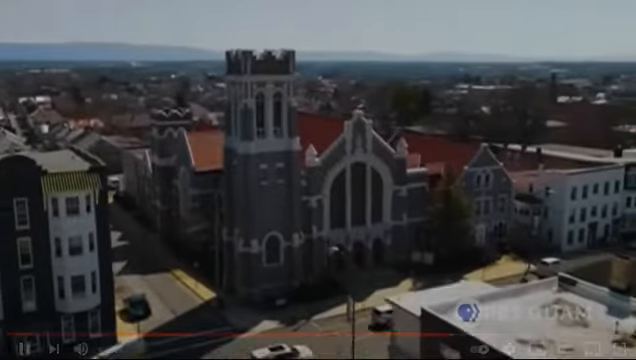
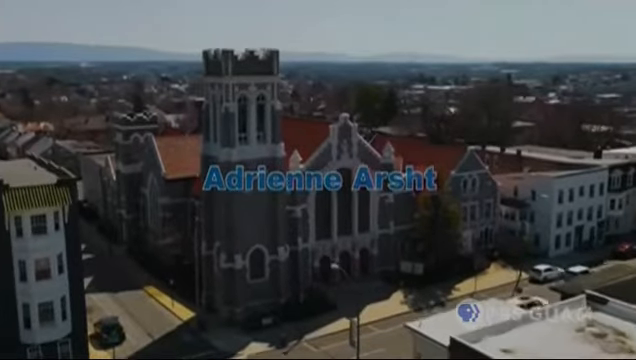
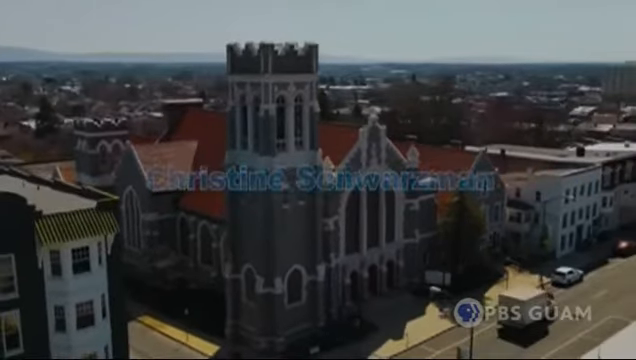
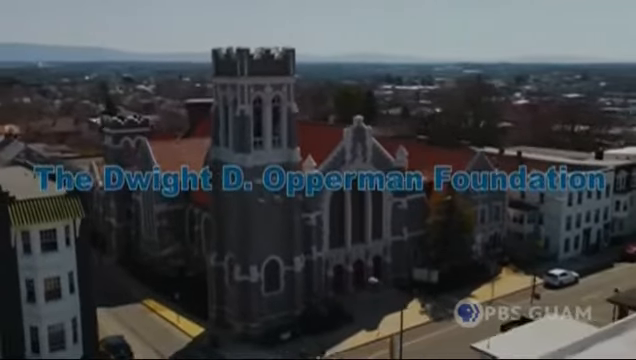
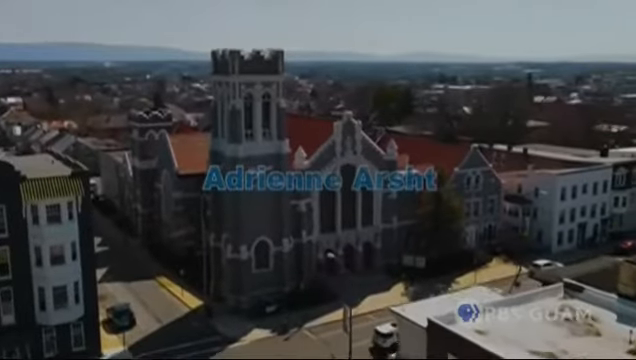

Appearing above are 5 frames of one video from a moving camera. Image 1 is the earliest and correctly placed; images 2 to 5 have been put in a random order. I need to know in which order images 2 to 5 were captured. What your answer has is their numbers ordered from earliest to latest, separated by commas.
5, 2, 4, 3
